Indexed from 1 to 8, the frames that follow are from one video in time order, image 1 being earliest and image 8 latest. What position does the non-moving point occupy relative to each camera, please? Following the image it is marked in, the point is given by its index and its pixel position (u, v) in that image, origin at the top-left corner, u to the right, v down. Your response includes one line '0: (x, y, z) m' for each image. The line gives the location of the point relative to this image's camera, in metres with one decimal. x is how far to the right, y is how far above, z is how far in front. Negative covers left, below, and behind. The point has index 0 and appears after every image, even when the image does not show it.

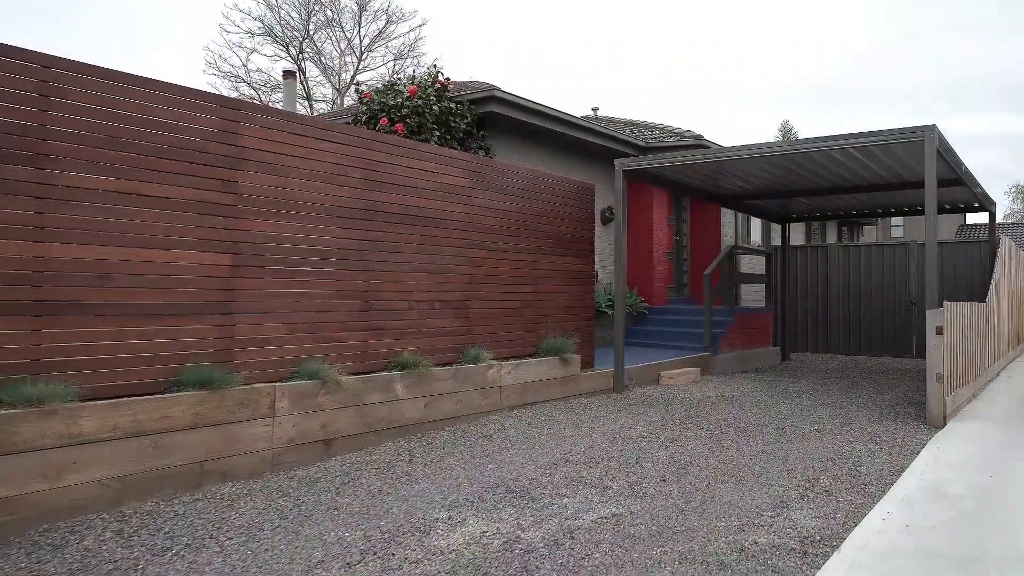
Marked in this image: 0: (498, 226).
0: (+0.3, +0.6, +5.4) m
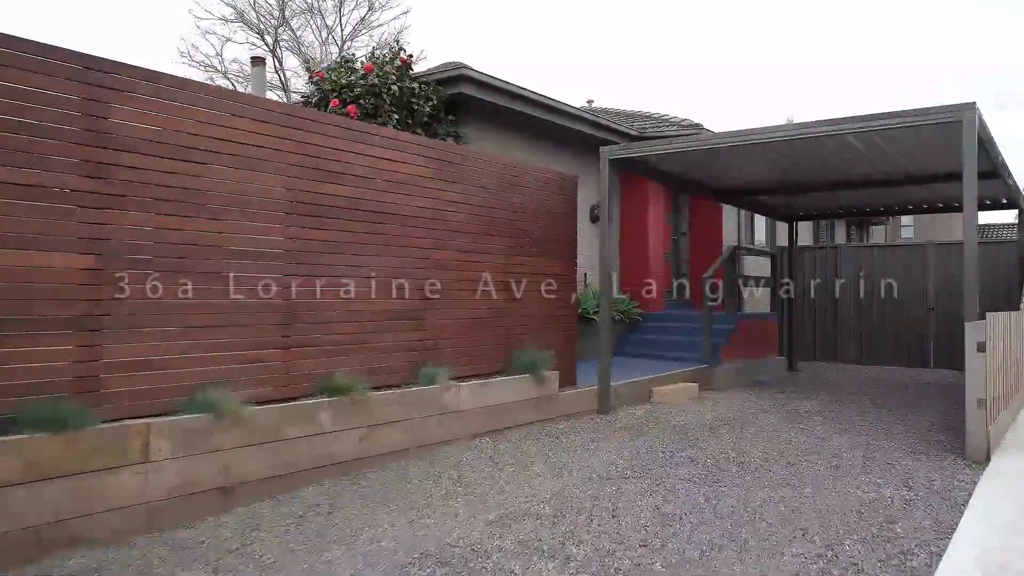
0: (0.0, +0.6, +4.7) m
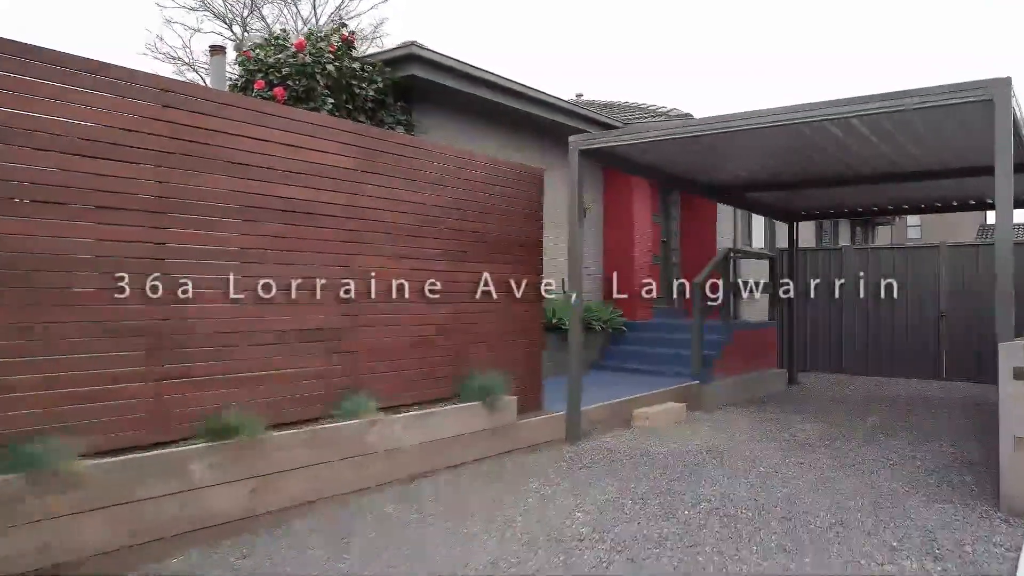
0: (-0.4, +0.5, +4.0) m
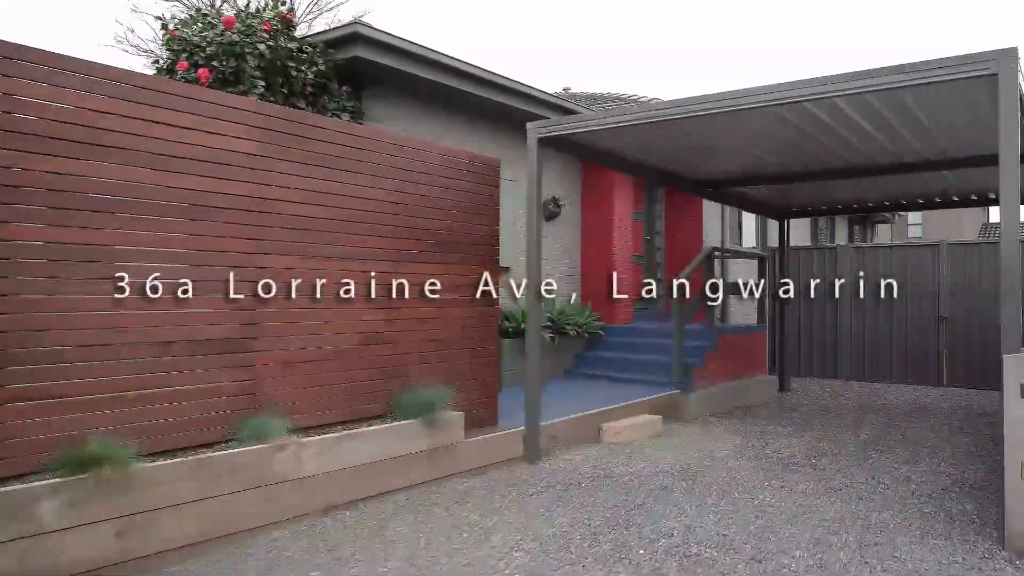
0: (-0.8, +0.5, +3.6) m
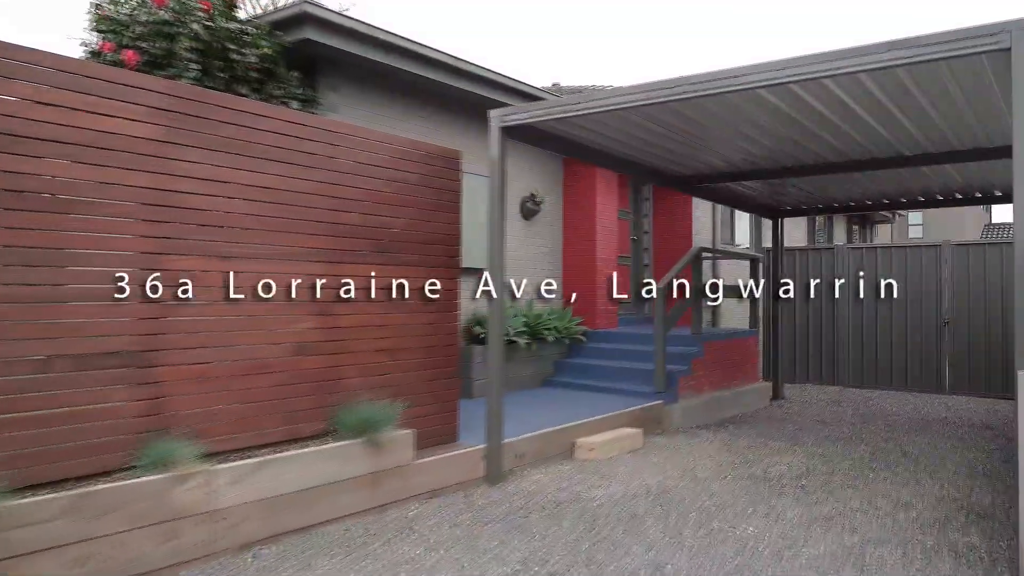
0: (-1.1, +0.4, +3.3) m
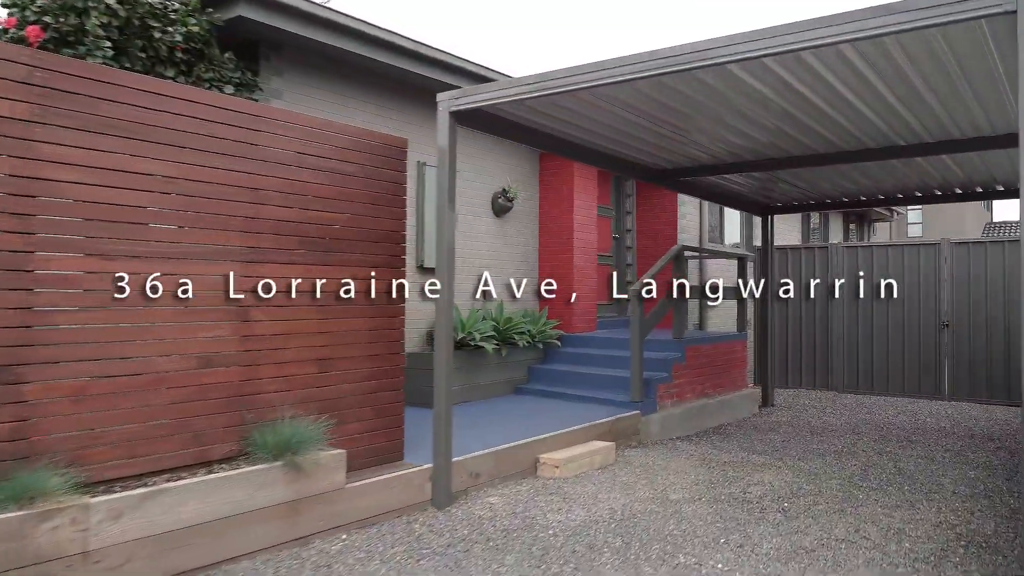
0: (-1.5, +0.4, +2.9) m
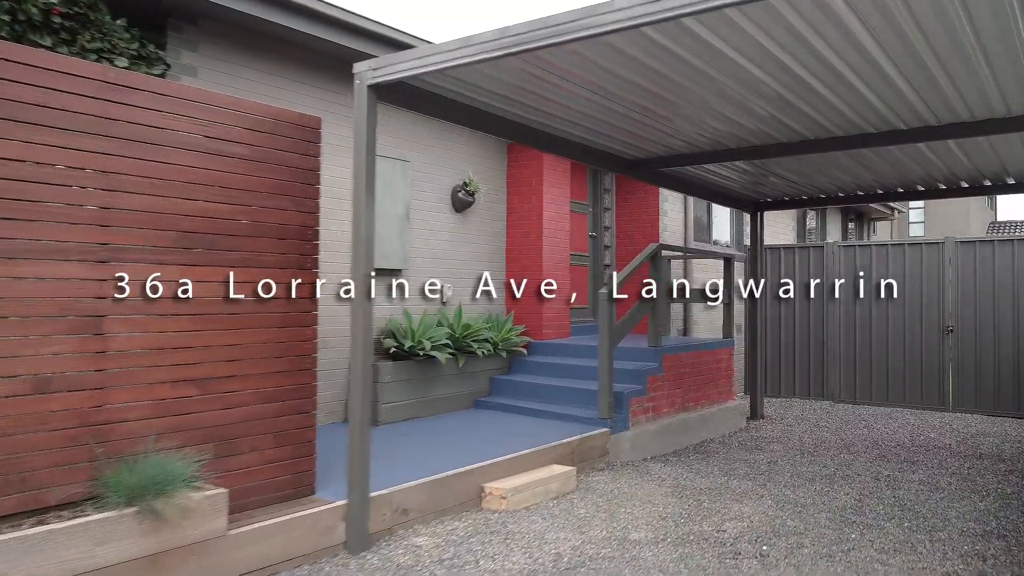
0: (-1.9, +0.4, +2.4) m
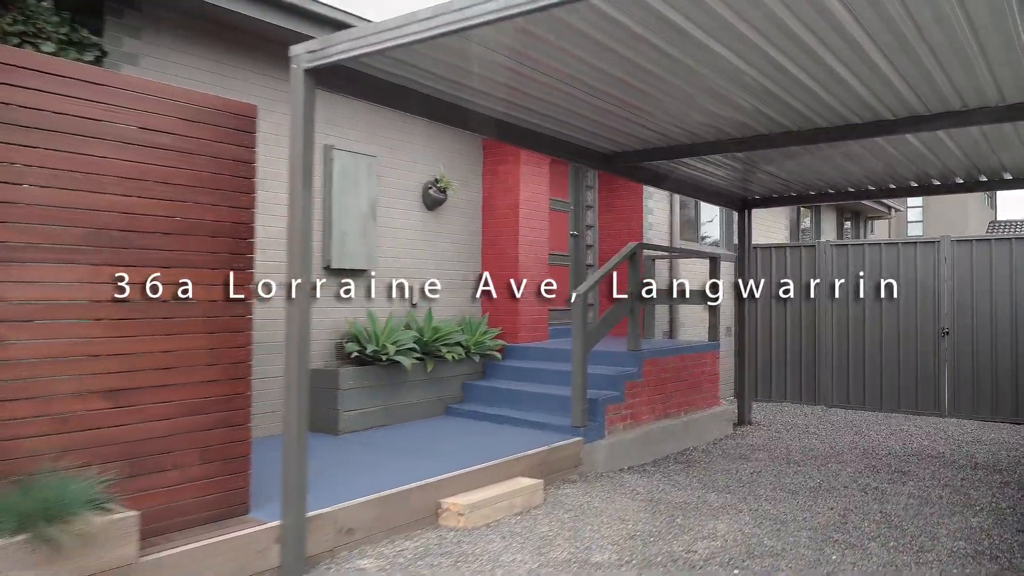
0: (-2.2, +0.4, +2.2) m
